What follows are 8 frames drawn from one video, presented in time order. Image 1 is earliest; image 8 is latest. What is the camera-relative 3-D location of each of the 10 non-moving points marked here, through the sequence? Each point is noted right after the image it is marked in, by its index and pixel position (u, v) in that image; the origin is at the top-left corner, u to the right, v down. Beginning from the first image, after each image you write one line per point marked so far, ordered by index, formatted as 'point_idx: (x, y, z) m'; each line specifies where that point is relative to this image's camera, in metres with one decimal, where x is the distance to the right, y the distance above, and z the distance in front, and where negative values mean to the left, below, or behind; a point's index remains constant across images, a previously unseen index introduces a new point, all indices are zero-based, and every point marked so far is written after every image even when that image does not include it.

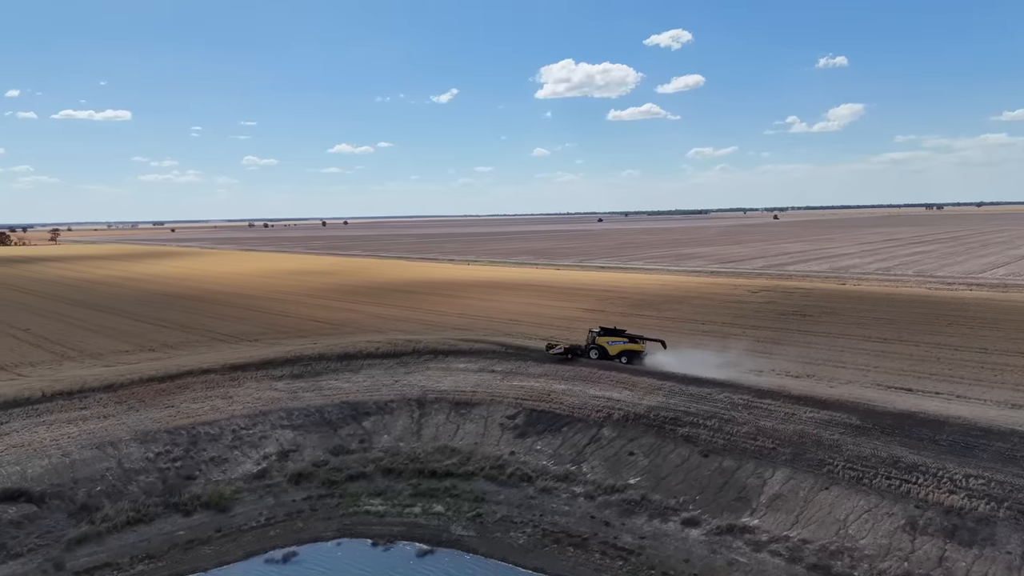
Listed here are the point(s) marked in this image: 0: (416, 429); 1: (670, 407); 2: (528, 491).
0: (-2.6, -3.7, +19.9) m
1: (+4.1, -3.1, +19.7) m
2: (+0.3, -4.4, +16.4) m
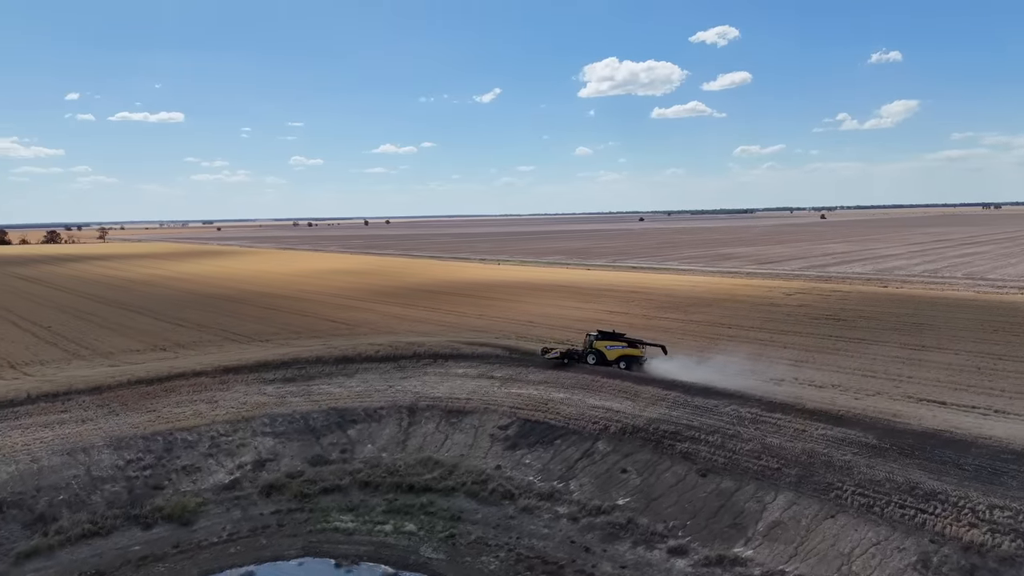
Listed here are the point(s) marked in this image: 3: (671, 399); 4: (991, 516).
0: (-2.8, -3.8, +19.0) m
1: (+3.9, -3.2, +18.3) m
2: (-0.1, -4.5, +15.3) m
3: (+4.1, -2.9, +19.7) m
4: (+8.1, -3.8, +12.7) m
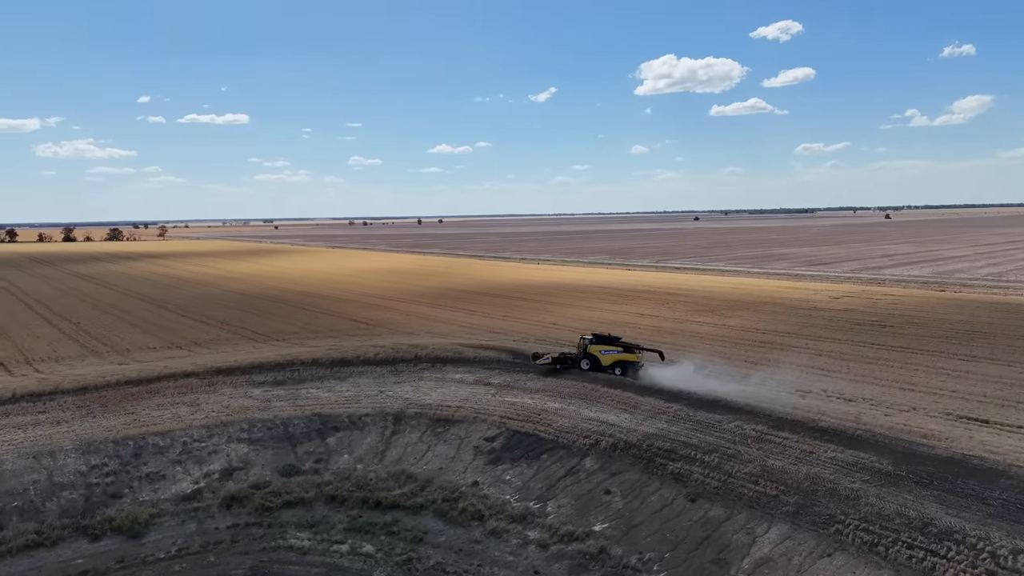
0: (-3.1, -3.8, +17.9) m
1: (+3.5, -3.3, +16.8) m
2: (-0.7, -4.6, +14.1) m
3: (+3.8, -3.0, +18.1) m
4: (+7.3, -4.0, +10.9) m
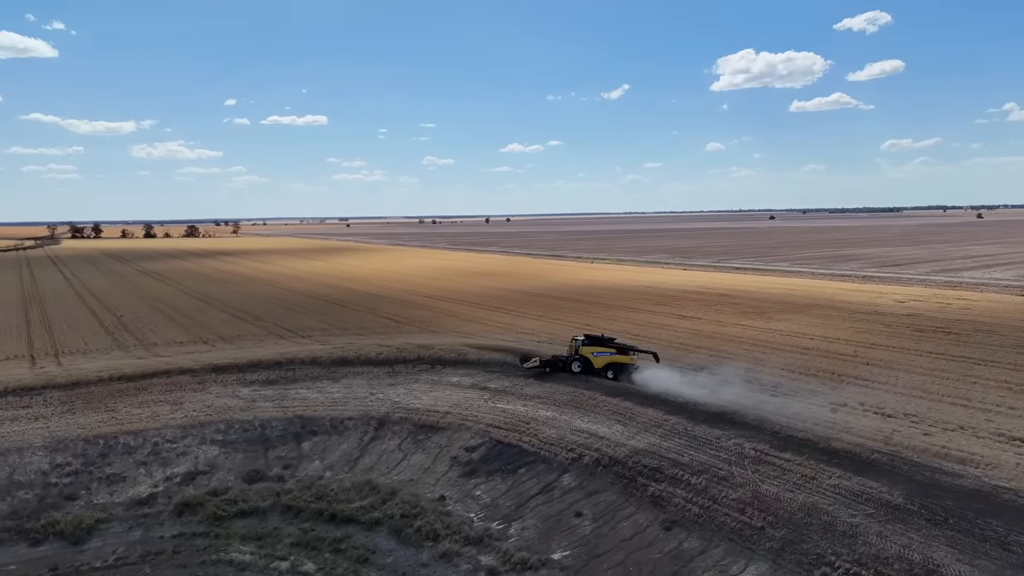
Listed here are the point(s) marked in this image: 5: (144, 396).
0: (-3.5, -3.8, +16.9) m
1: (+2.9, -3.3, +15.1) m
2: (-1.5, -4.5, +12.8) m
3: (+3.4, -3.0, +16.4) m
4: (+6.1, -4.0, +8.9) m
5: (-9.5, -2.8, +19.5) m
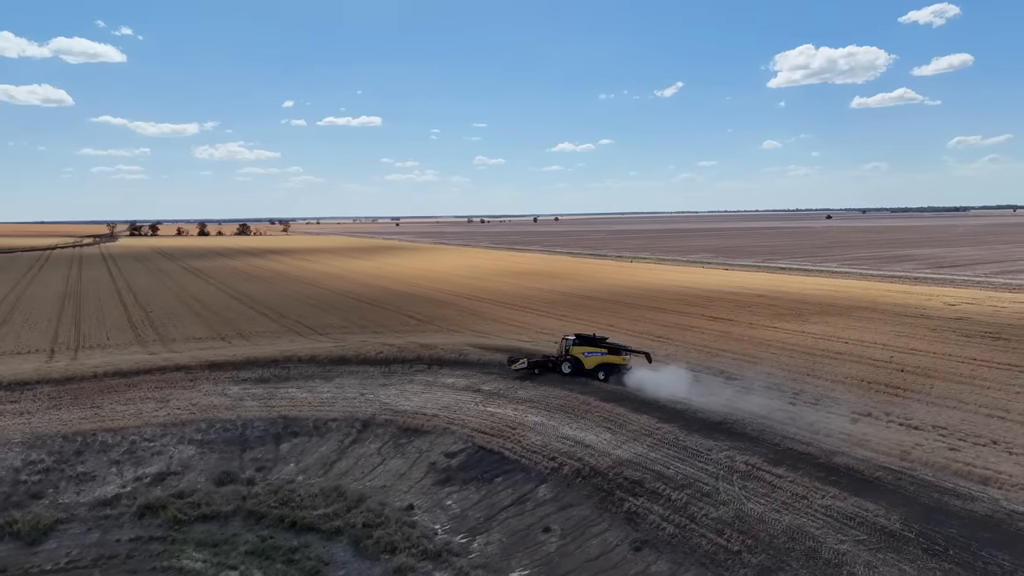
0: (-3.9, -3.7, +16.3) m
1: (+2.4, -3.3, +14.0) m
2: (-2.2, -4.5, +12.1) m
3: (+3.0, -3.0, +15.3) m
4: (+5.2, -4.0, +7.6) m
5: (-9.7, -2.7, +19.3) m
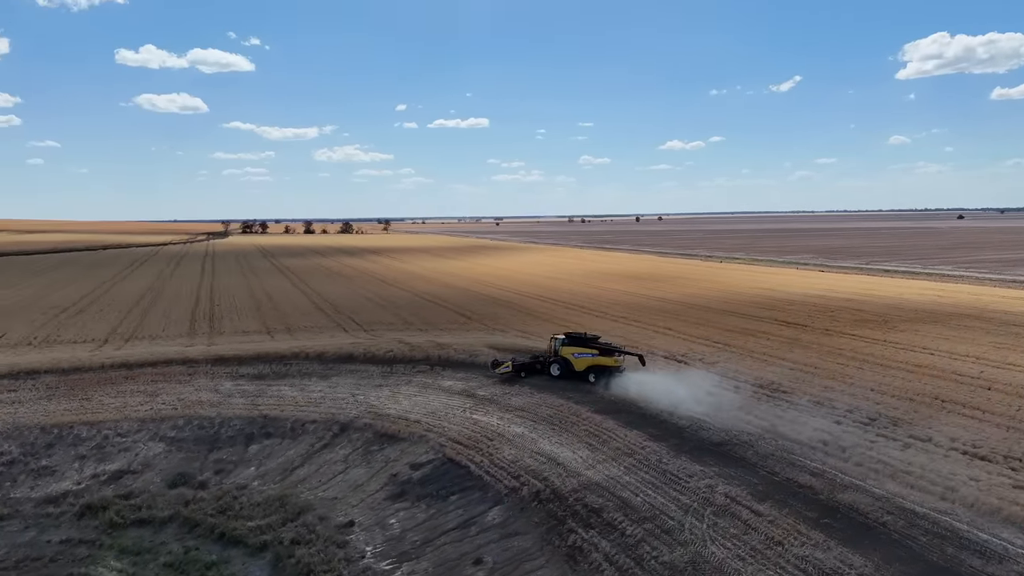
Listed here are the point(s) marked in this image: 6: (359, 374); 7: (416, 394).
0: (-4.4, -3.6, +15.2) m
1: (+1.6, -3.2, +12.1) m
2: (-3.3, -4.4, +10.8) m
3: (+2.3, -2.9, +13.3) m
4: (+3.4, -4.0, +5.4) m
5: (-9.7, -2.4, +19.0) m
6: (-4.0, -2.3, +19.8) m
7: (-2.3, -2.6, +18.3) m
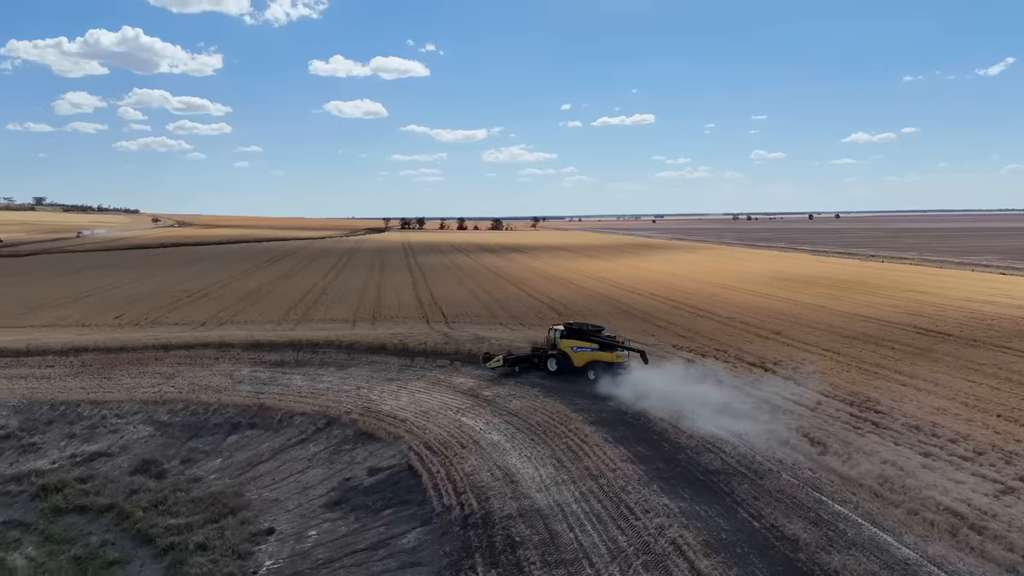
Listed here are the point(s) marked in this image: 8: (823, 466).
0: (-4.7, -3.2, +14.1) m
1: (+0.5, -3.0, +9.9) m
2: (-4.6, -4.0, +9.6) m
3: (+1.4, -2.7, +10.8) m
4: (+0.8, -3.8, +2.9) m
5: (-9.1, -2.0, +19.0) m
6: (-3.3, -1.9, +18.6) m
7: (-2.0, -2.3, +16.8) m
8: (+5.4, -2.9, +12.8) m
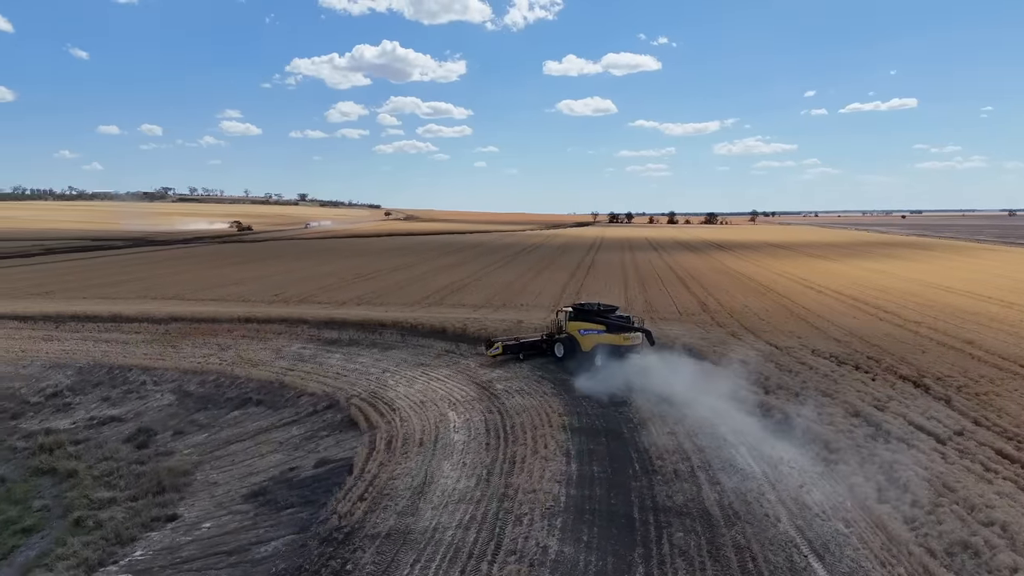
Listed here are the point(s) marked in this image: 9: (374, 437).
0: (-4.8, -2.6, +13.3) m
1: (-1.1, -2.6, +7.7) m
2: (-6.0, -3.5, +8.9) m
3: (+0.1, -2.4, +8.3) m
4: (-2.9, -3.4, +0.9) m
5: (-7.5, -1.3, +19.2) m
6: (-2.1, -1.4, +17.1) m
7: (-1.4, -1.8, +15.0) m
8: (+4.5, -2.7, +9.0) m
9: (-2.1, -2.4, +12.0) m
